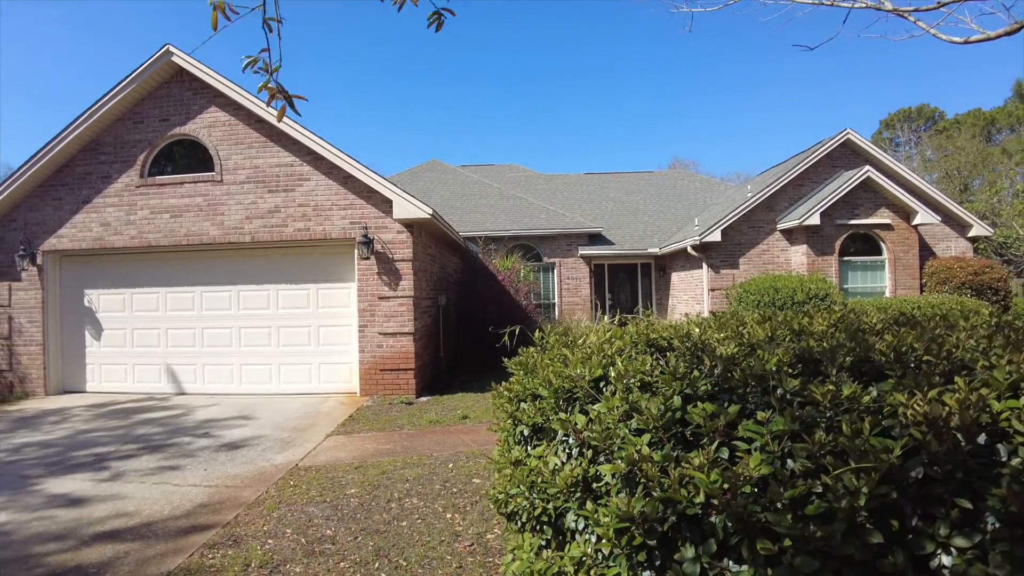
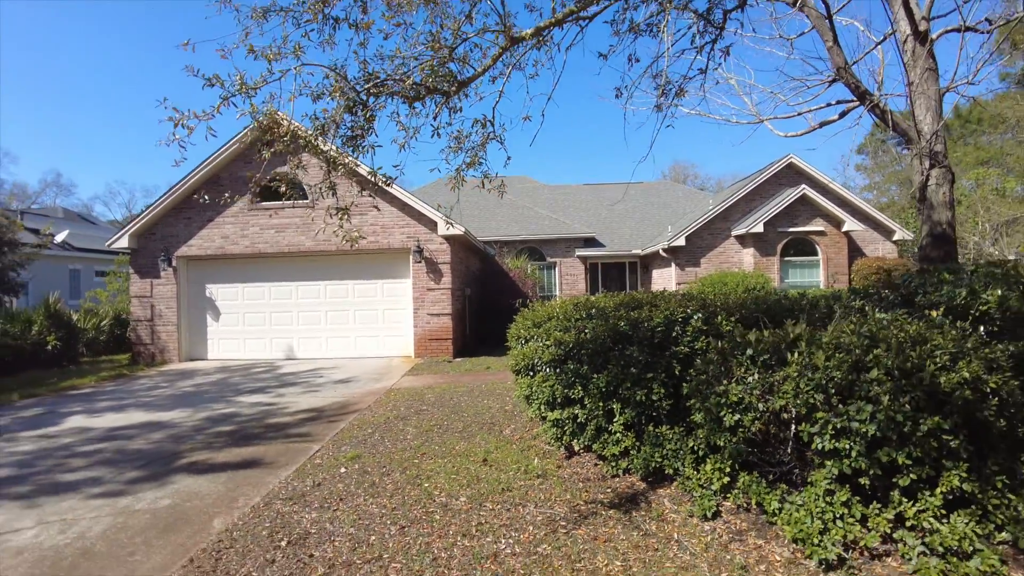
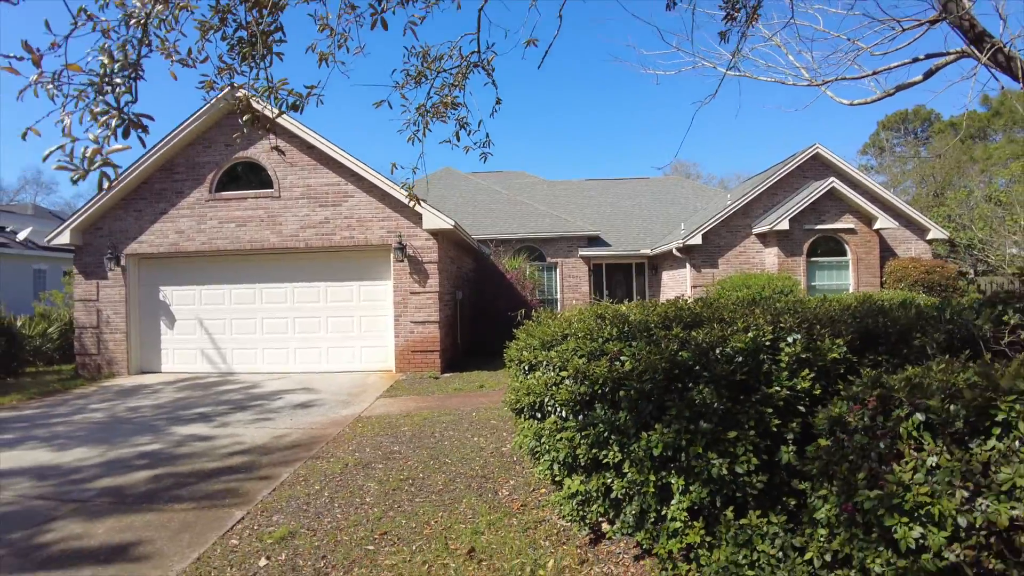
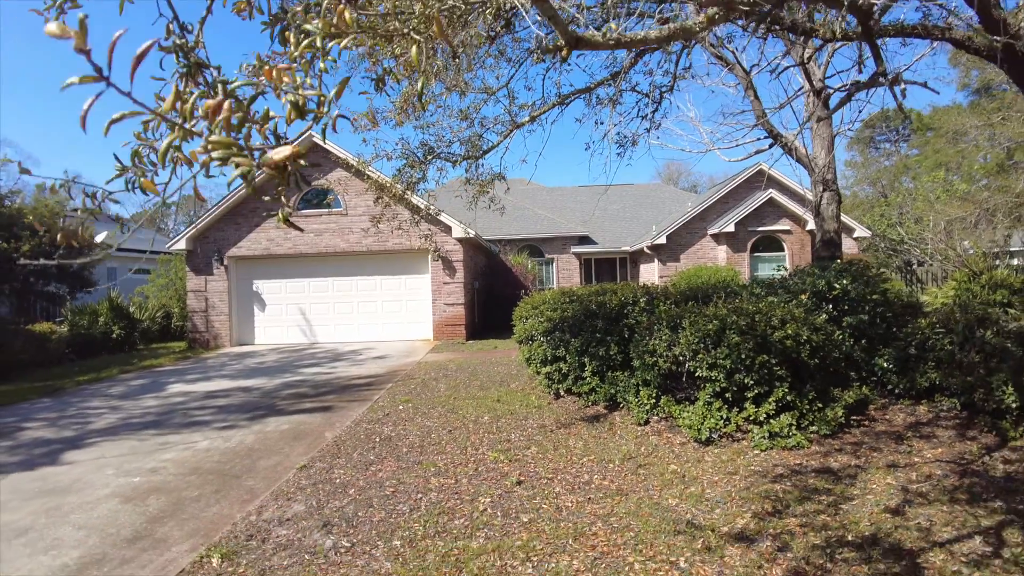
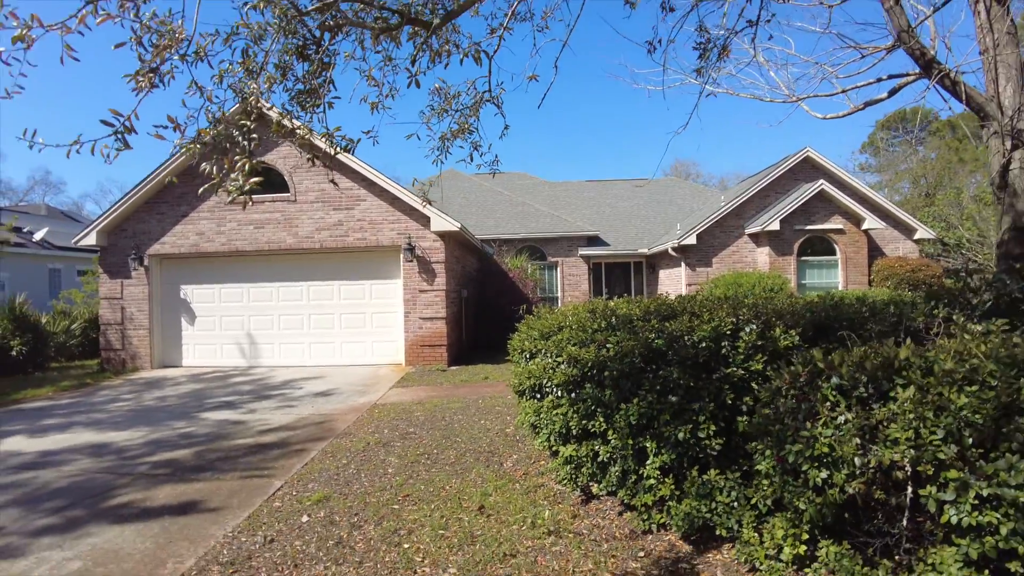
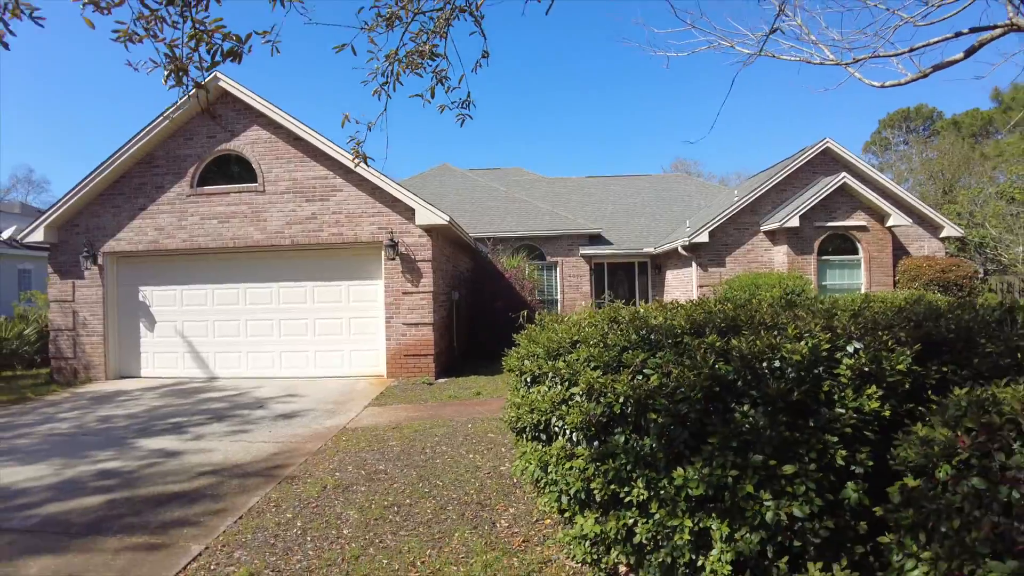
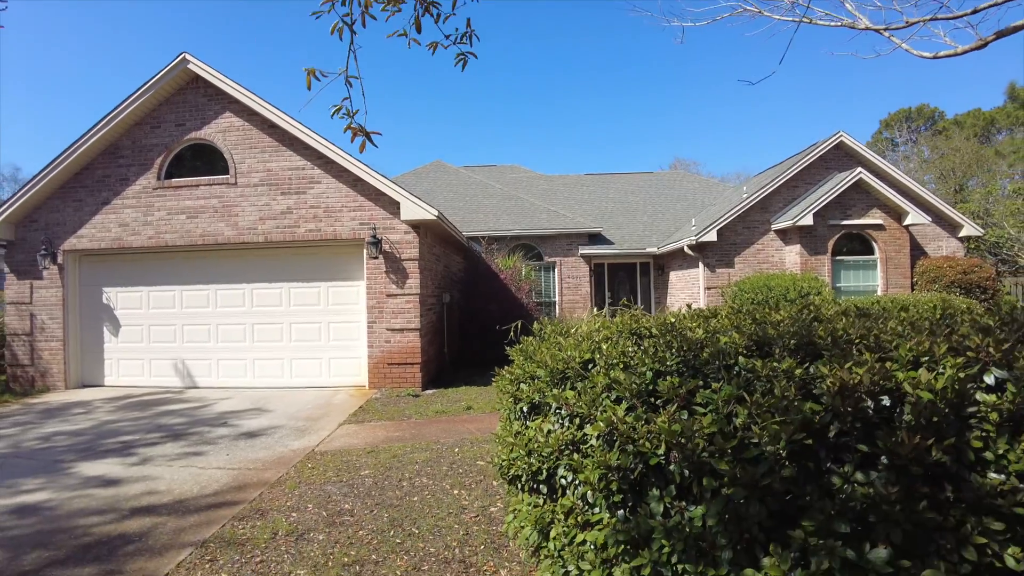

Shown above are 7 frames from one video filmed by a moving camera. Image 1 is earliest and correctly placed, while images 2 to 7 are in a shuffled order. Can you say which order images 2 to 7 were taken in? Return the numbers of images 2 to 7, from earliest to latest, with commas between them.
7, 6, 3, 5, 2, 4
